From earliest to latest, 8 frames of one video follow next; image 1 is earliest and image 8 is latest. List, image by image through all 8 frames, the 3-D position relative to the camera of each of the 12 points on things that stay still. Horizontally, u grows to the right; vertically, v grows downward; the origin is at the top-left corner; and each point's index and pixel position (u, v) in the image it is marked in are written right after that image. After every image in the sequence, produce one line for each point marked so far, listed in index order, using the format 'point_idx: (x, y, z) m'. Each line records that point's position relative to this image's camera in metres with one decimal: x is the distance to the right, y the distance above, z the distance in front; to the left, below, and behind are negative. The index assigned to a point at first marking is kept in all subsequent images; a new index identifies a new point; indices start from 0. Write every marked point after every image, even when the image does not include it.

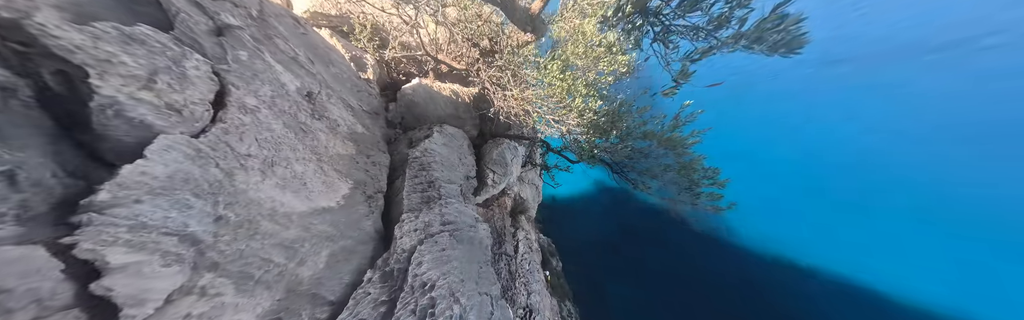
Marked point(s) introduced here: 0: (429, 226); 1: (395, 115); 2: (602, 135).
0: (-2.6, -2.1, +6.2) m
1: (-4.7, +1.9, +7.7) m
2: (+3.6, +1.1, +7.9) m
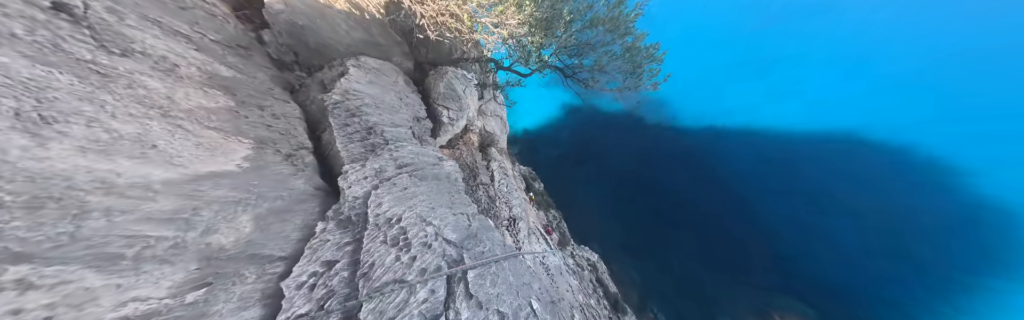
0: (-3.8, -0.3, +5.8) m
1: (-6.8, +3.2, +5.7) m
2: (+1.3, +4.6, +7.0) m
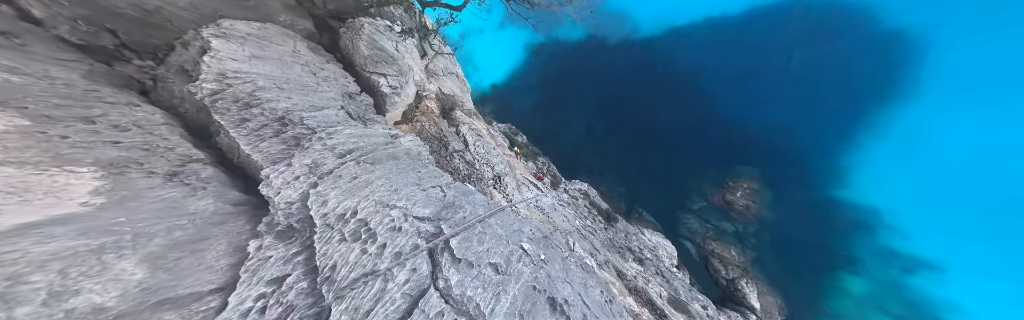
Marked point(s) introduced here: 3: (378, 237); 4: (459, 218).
0: (-4.7, -0.1, +4.8) m
1: (-8.5, +2.5, +3.8) m
2: (-1.1, +6.0, +5.4) m
3: (-2.7, -1.6, +3.9) m
4: (-1.5, -1.7, +5.5) m
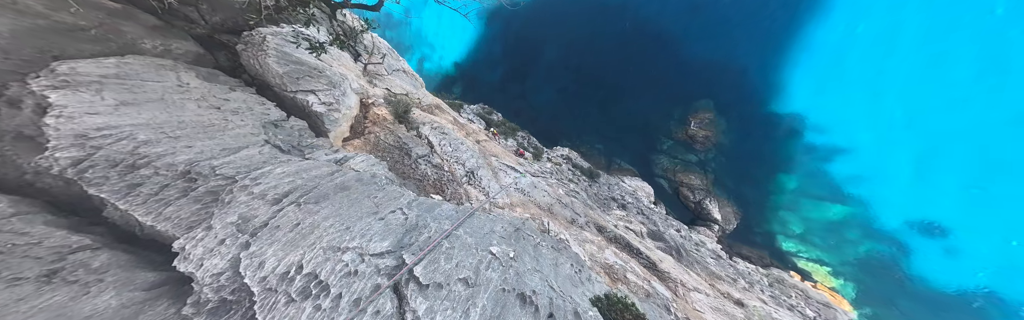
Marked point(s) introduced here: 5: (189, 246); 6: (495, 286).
0: (-5.8, -1.3, +4.3) m
1: (-9.8, +0.6, +2.7) m
2: (-3.2, +5.3, +4.5) m
3: (-3.5, -2.5, +3.8) m
4: (-2.5, -2.3, +5.5) m
5: (-6.3, -1.7, +3.8) m
6: (-0.4, -3.3, +5.2) m
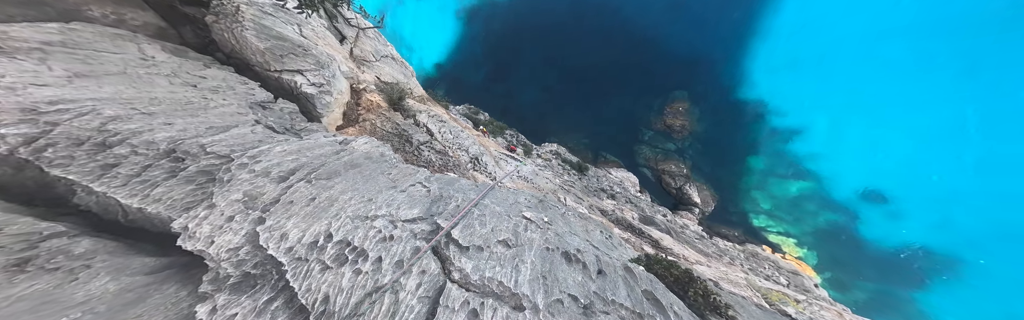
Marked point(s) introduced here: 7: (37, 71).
0: (-5.0, -0.7, +3.8) m
1: (-9.0, +0.7, +1.9) m
2: (-3.2, +6.2, +4.0) m
3: (-2.5, -1.6, +3.4) m
4: (-1.6, -1.3, +5.2) m
5: (-5.4, -1.1, +3.3) m
6: (+0.6, -2.1, +5.0) m
7: (-7.9, +1.5, +3.3) m
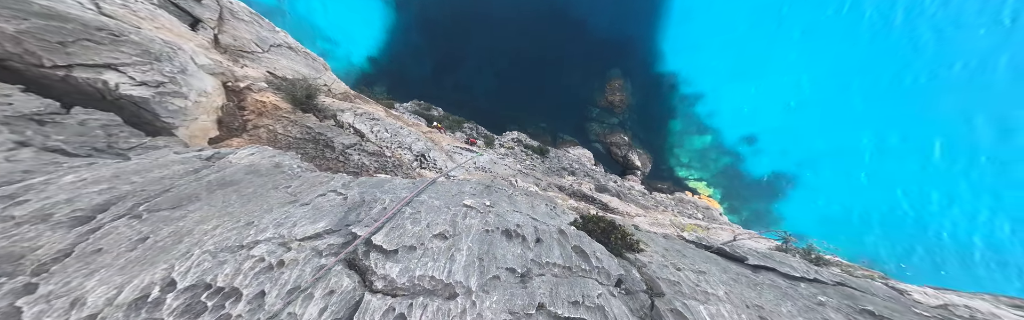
0: (-6.2, -1.2, +2.5) m
1: (-10.0, -0.5, -0.2) m
2: (-5.5, +5.9, +2.6) m
3: (-3.6, -1.7, +2.6) m
4: (-3.1, -1.2, +4.5) m
5: (-6.4, -1.7, +1.9) m
6: (-0.8, -1.6, +4.8) m
7: (-9.2, +0.5, +1.3) m
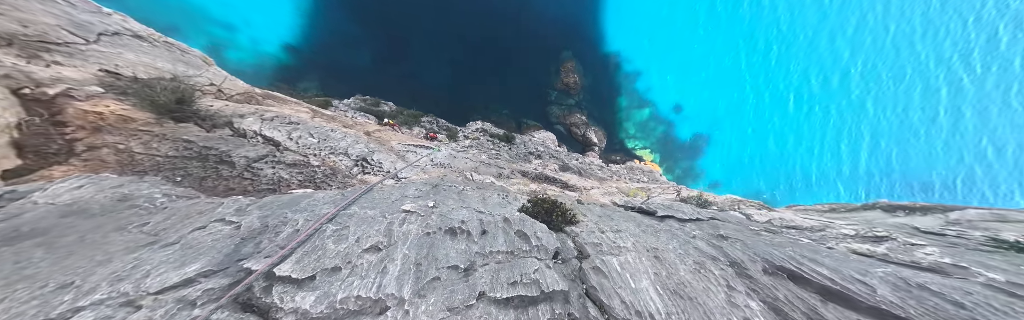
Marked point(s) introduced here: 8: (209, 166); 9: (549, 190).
0: (-7.1, -1.9, +1.3) m
1: (-10.4, -1.8, -2.0) m
2: (-7.2, +5.2, +1.2) m
3: (-4.6, -2.2, +2.0) m
4: (-4.5, -1.5, +3.8) m
5: (-7.2, -2.5, +0.8) m
6: (-2.2, -1.7, +4.5) m
7: (-10.1, -0.6, -0.5) m
8: (-10.3, -0.1, +6.6) m
9: (+1.9, -1.6, +11.4) m
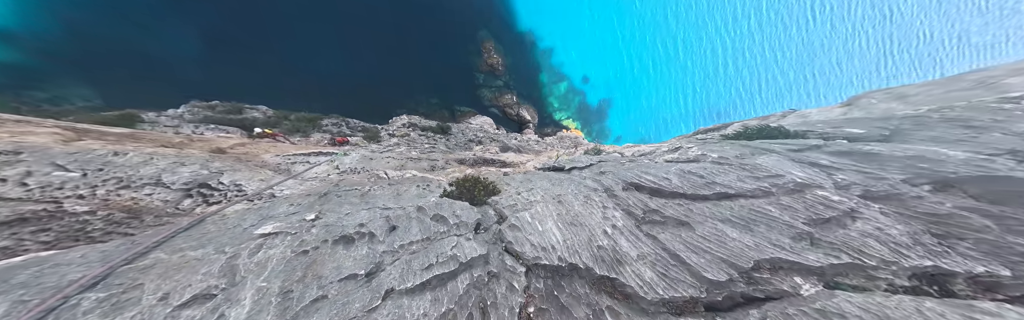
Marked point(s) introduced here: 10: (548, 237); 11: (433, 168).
0: (-7.6, -3.2, -0.9) m
1: (-9.5, -3.9, -5.1) m
2: (-8.8, +3.7, -1.9) m
3: (-5.3, -2.9, +0.5) m
4: (-6.0, -2.1, +2.2) m
5: (-7.3, -3.8, -1.4) m
6: (-4.1, -1.7, +3.6) m
7: (-9.9, -2.7, -3.7) m
8: (-12.6, -1.8, +2.9) m
9: (-2.5, -0.4, +11.4) m
10: (+0.8, -1.8, +4.7) m
11: (-5.8, -0.3, +11.3) m
